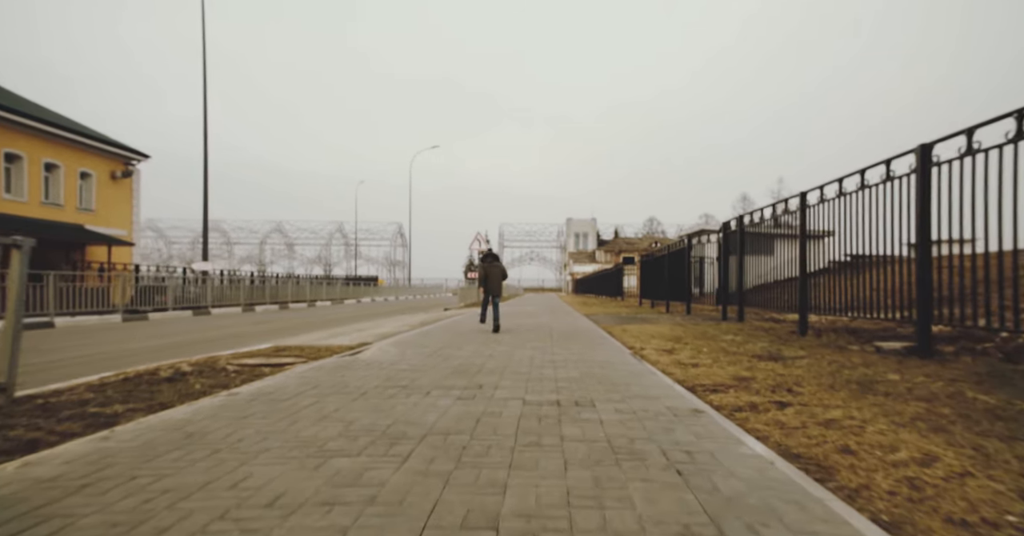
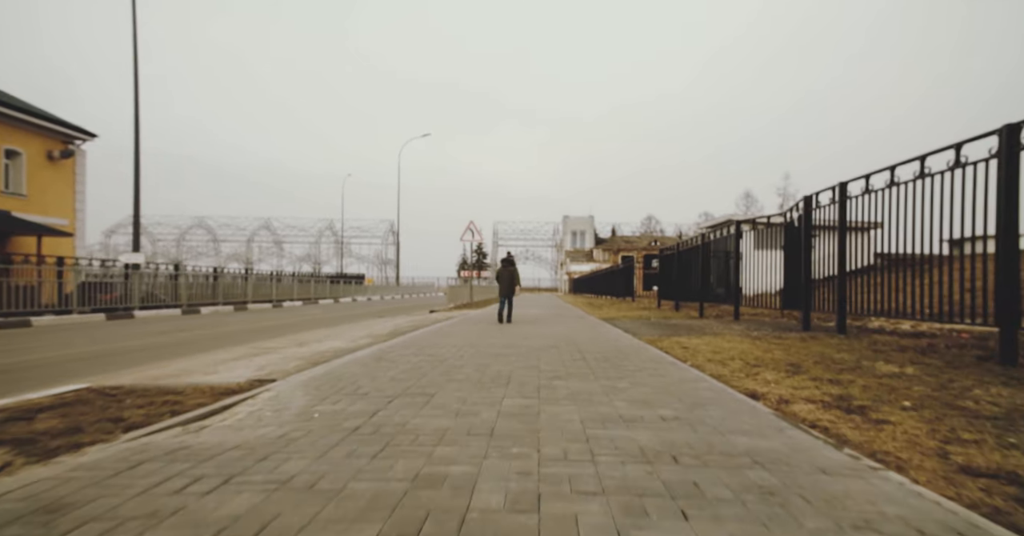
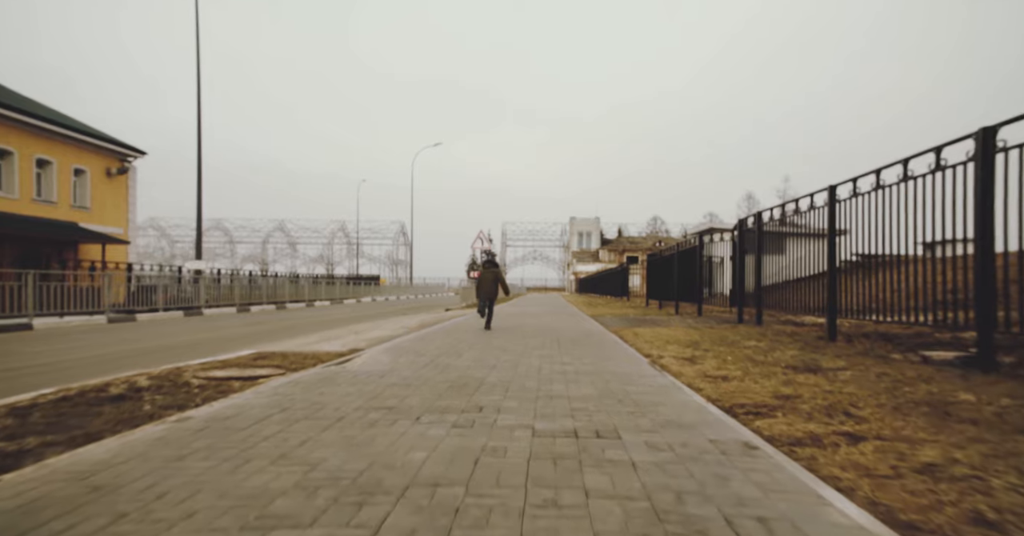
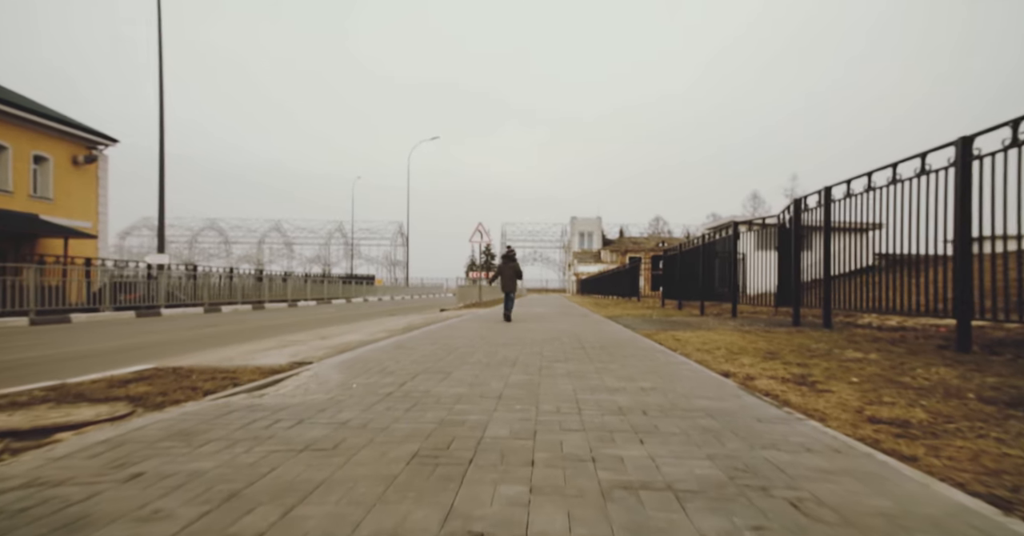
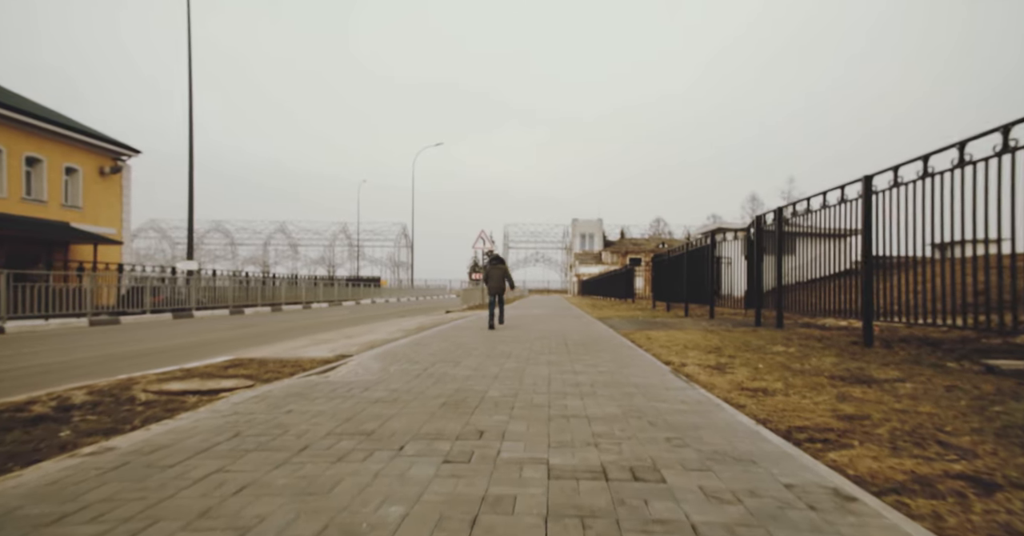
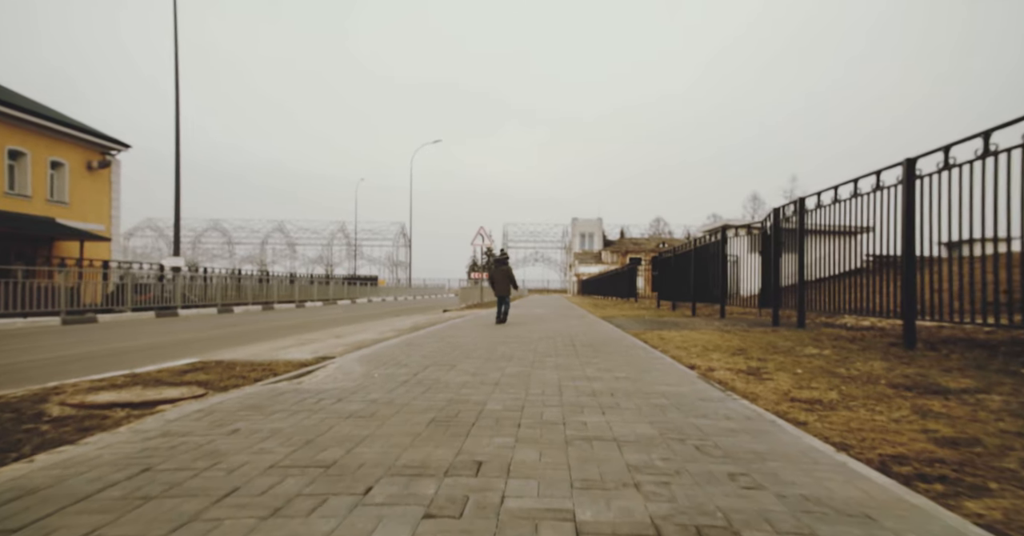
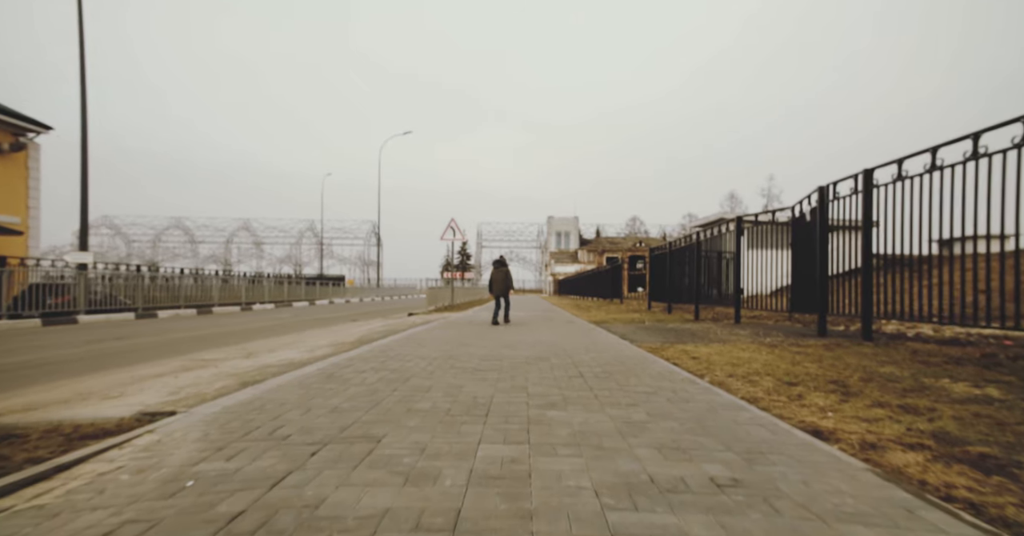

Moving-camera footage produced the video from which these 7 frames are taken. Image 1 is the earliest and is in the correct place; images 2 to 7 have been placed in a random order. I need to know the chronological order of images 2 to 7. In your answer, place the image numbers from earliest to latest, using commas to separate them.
3, 5, 6, 4, 2, 7
